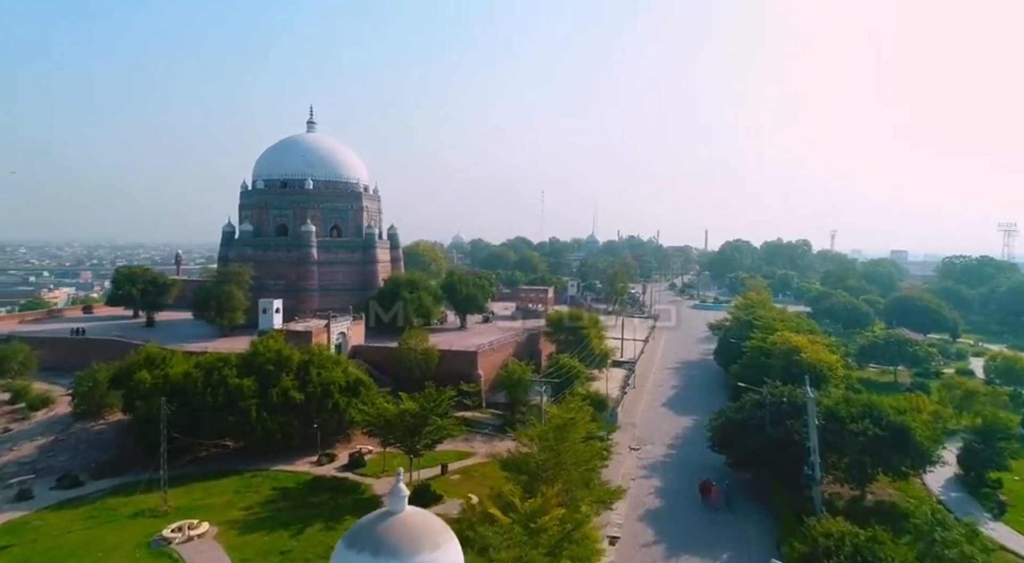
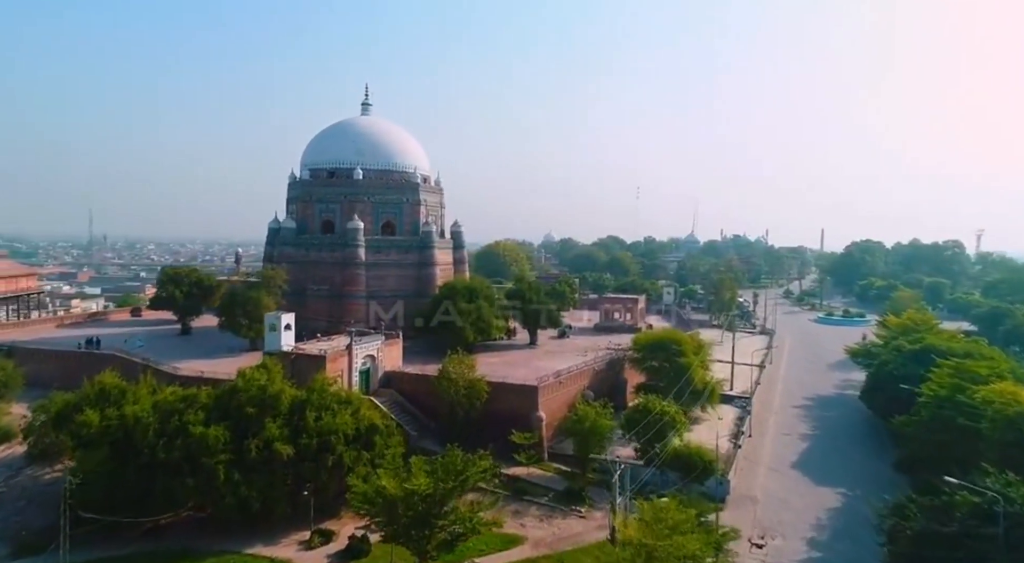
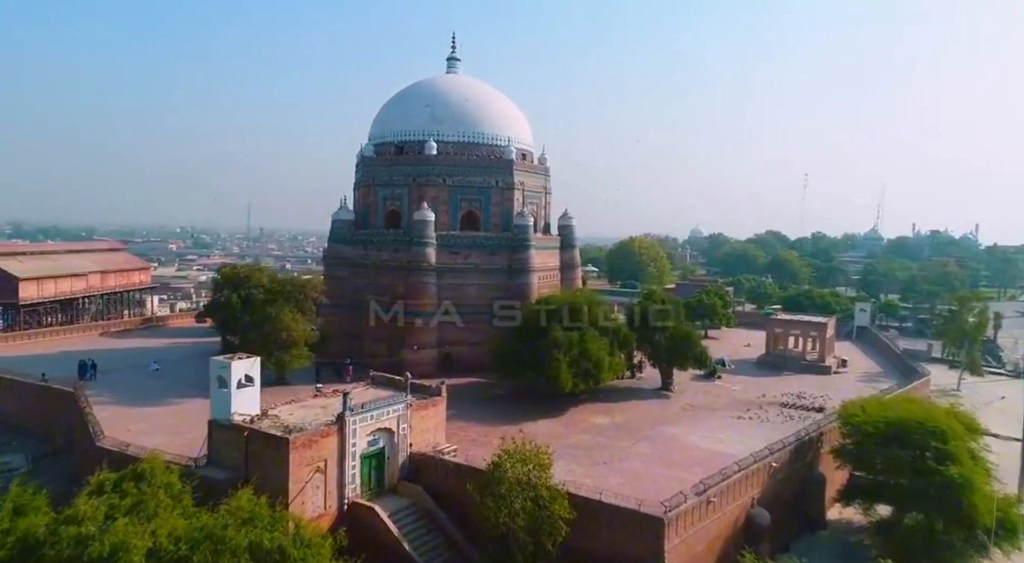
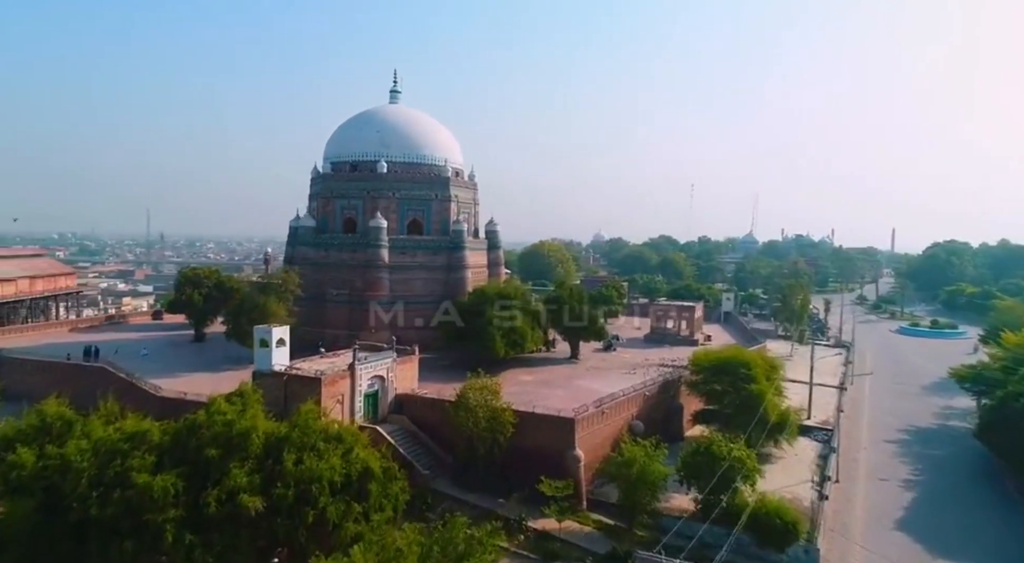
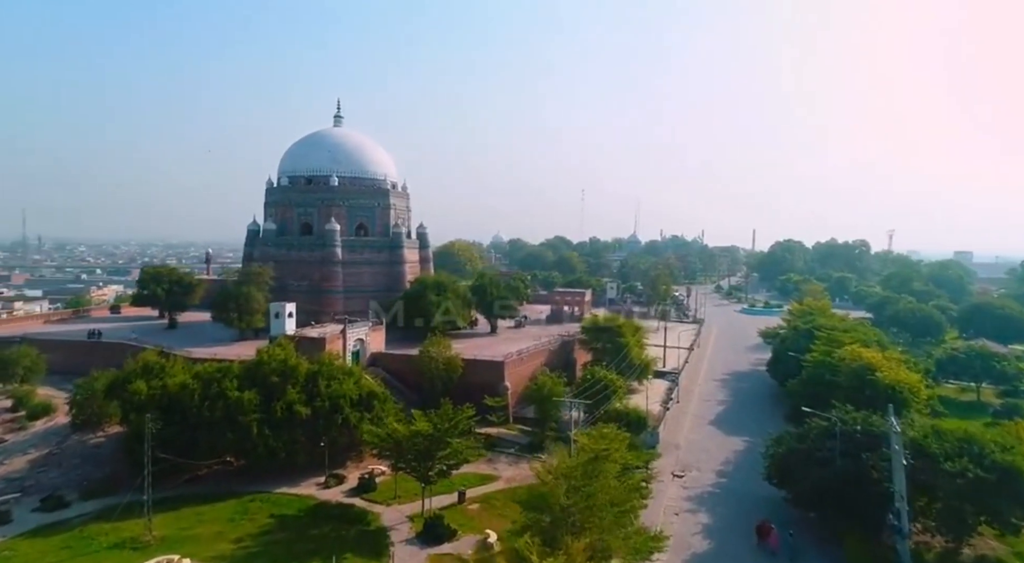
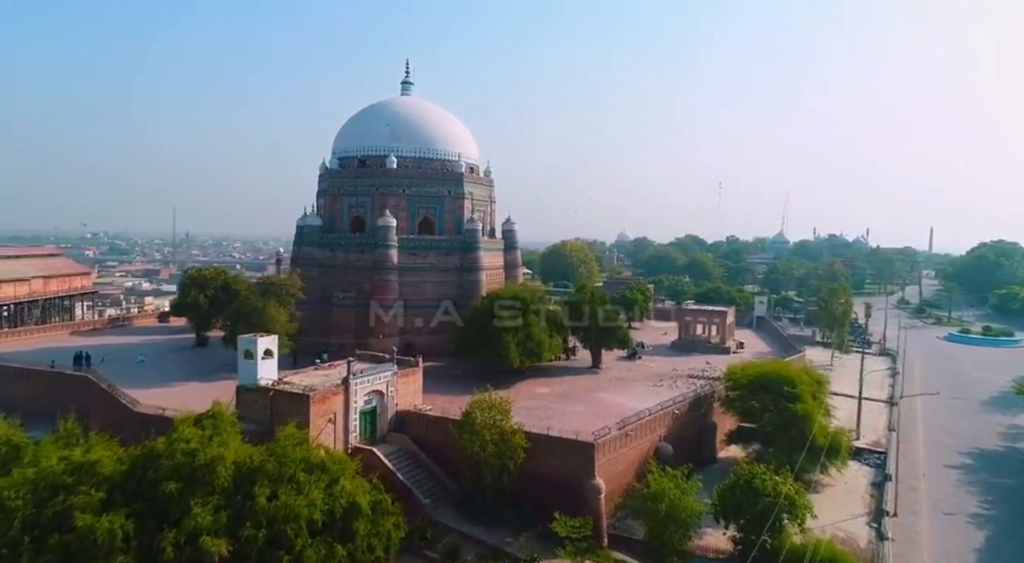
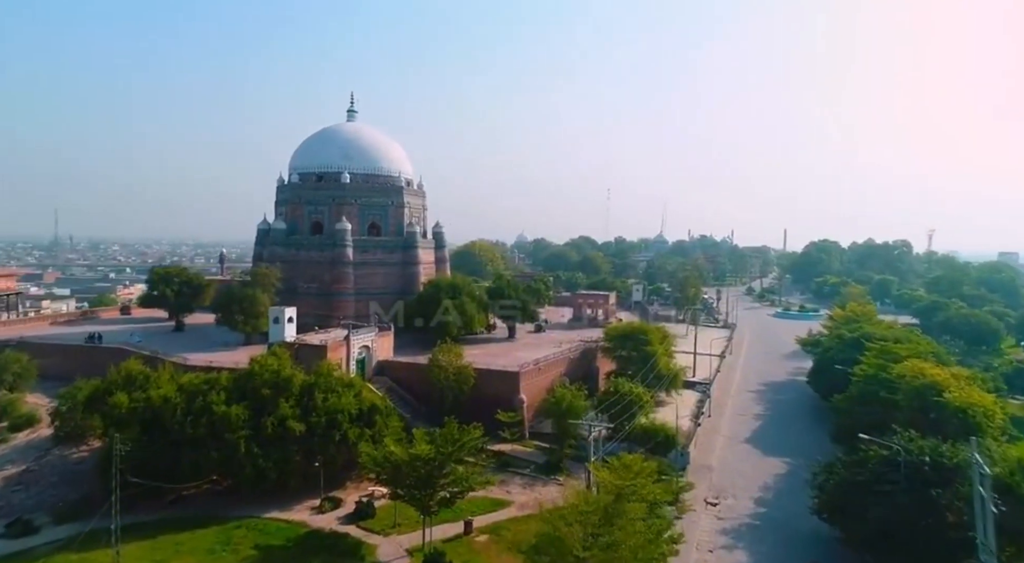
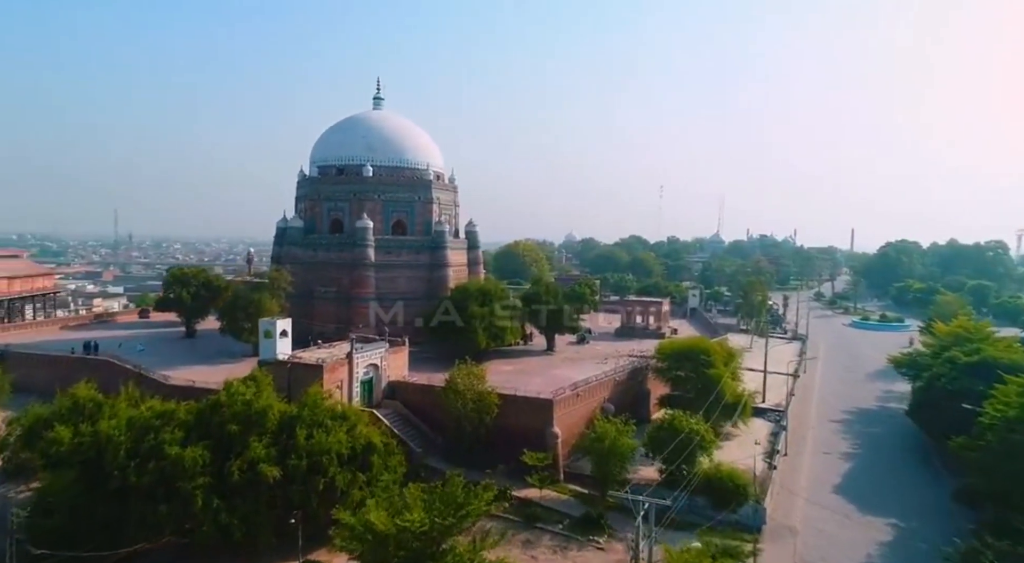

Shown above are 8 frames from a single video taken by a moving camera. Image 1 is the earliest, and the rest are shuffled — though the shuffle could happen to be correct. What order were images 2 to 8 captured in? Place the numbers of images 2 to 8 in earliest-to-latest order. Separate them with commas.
5, 7, 2, 8, 4, 6, 3
